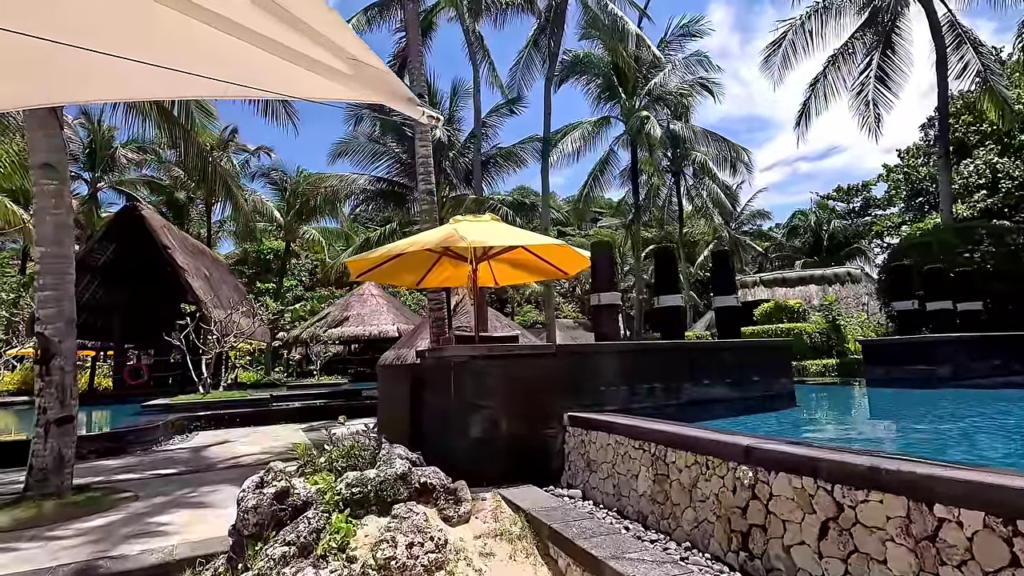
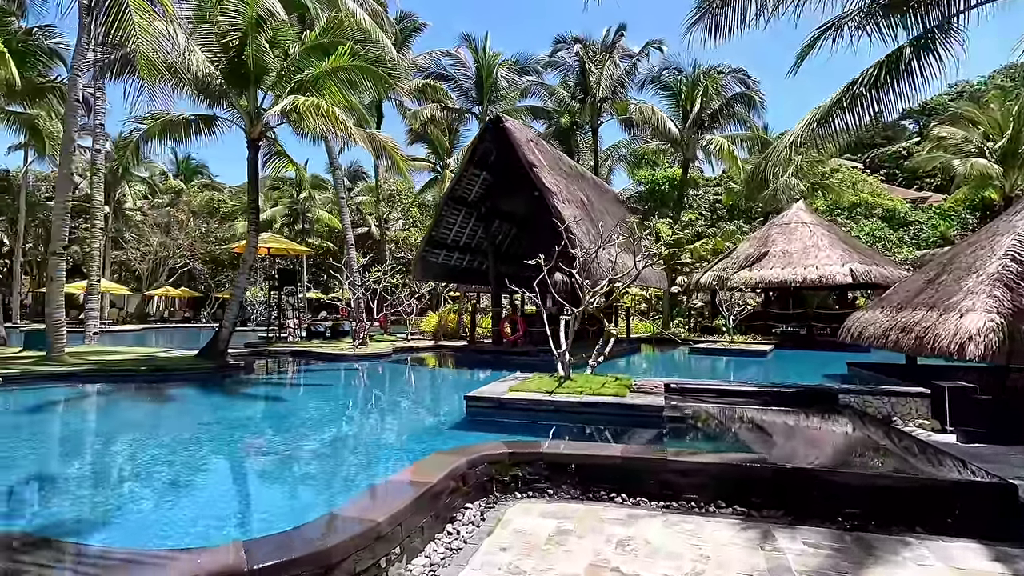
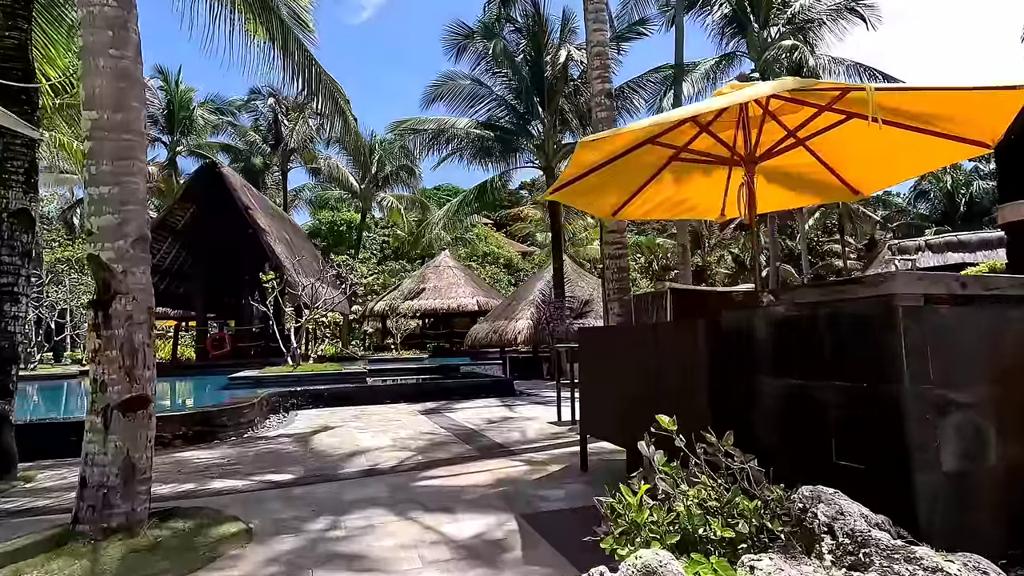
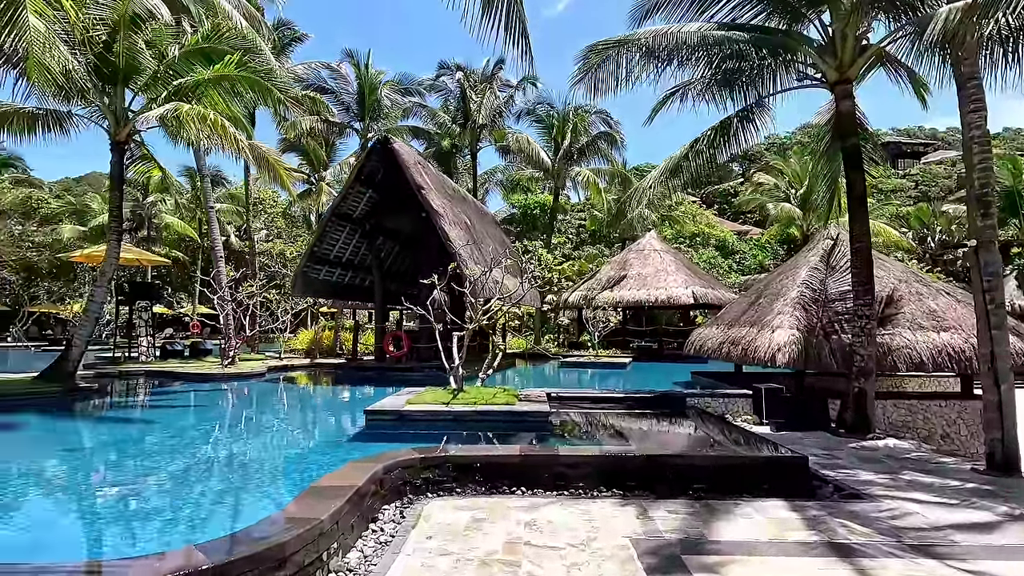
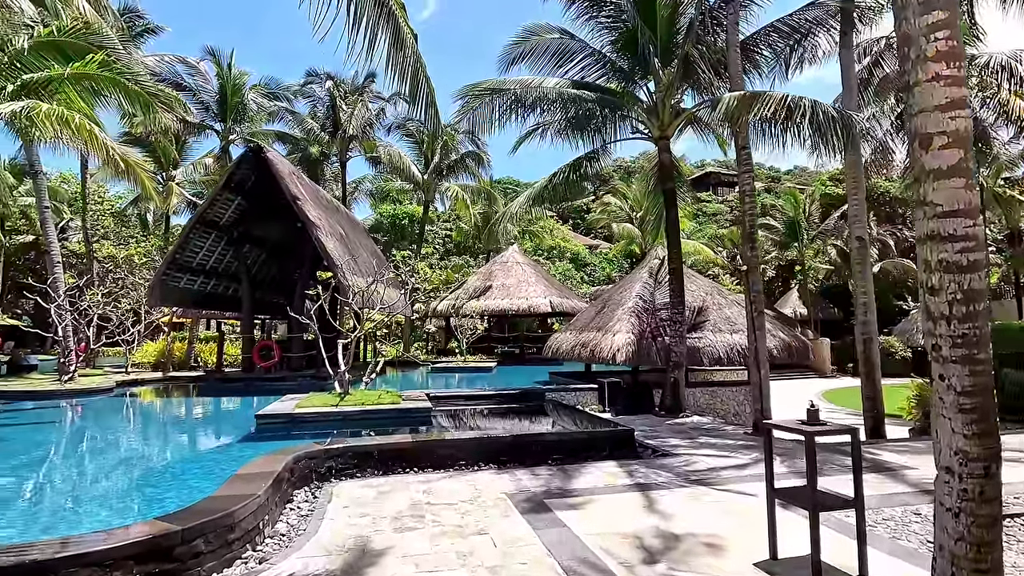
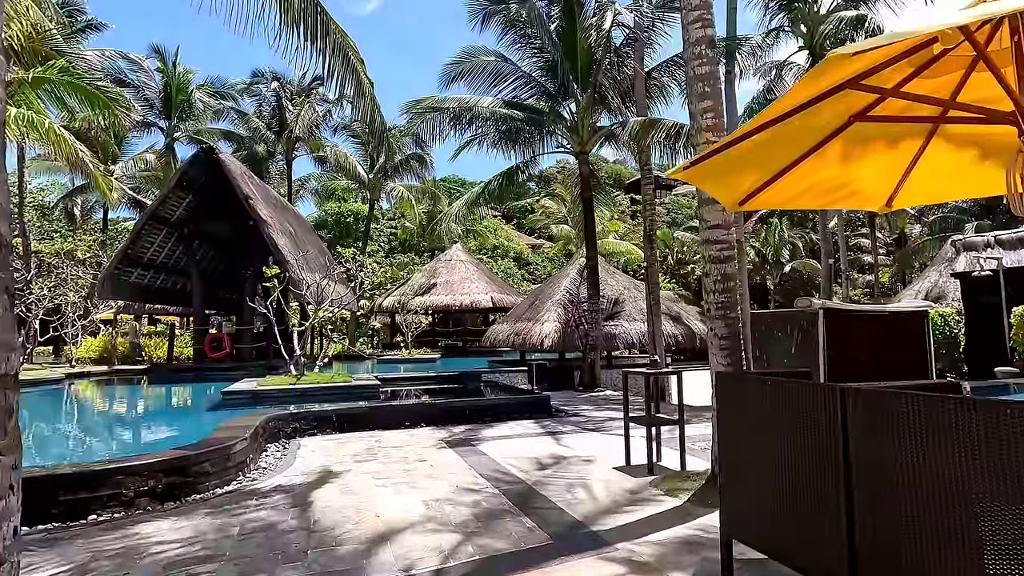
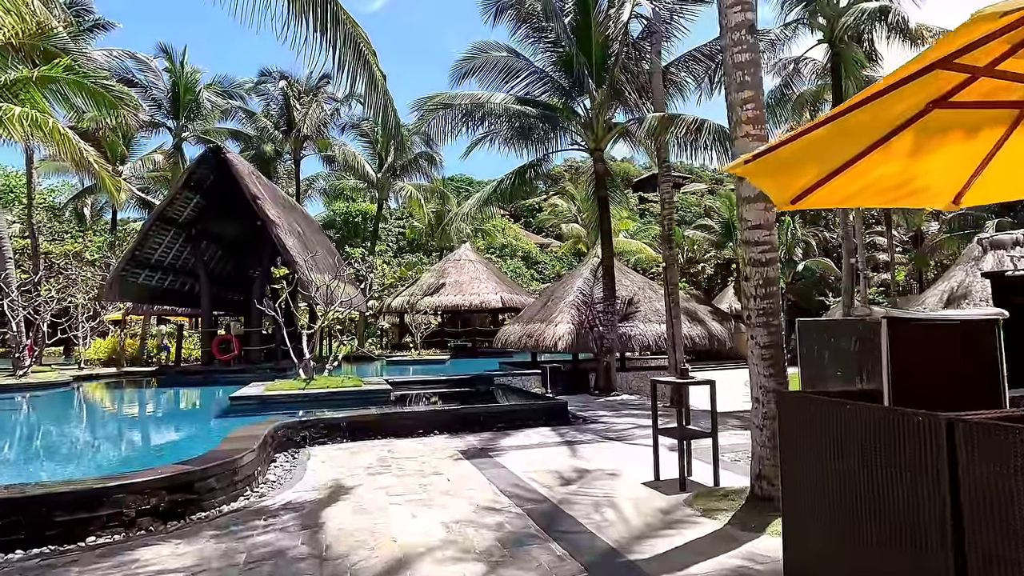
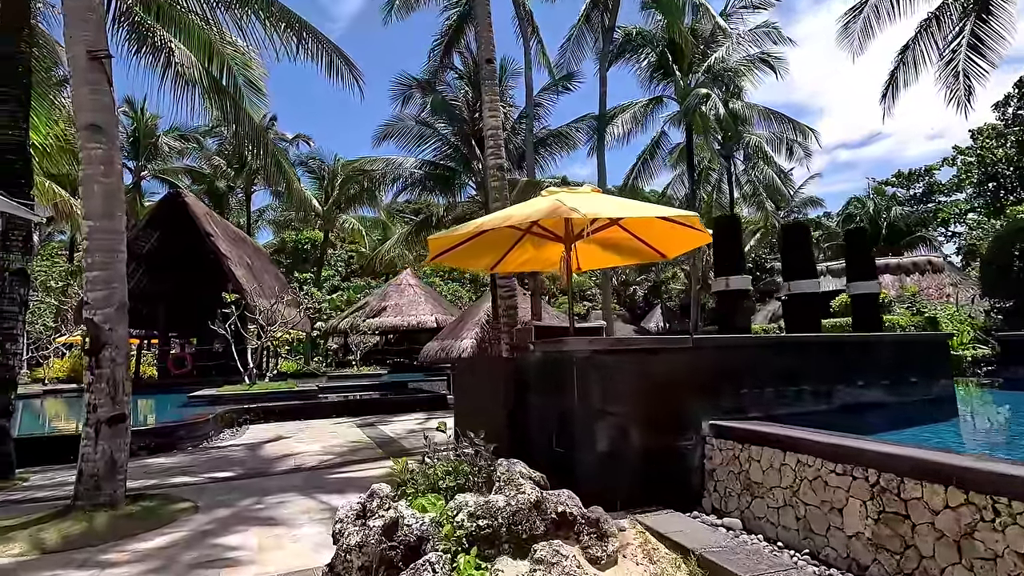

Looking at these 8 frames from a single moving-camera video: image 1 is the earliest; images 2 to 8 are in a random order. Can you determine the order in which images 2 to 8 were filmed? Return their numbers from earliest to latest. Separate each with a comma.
8, 3, 6, 7, 5, 4, 2
